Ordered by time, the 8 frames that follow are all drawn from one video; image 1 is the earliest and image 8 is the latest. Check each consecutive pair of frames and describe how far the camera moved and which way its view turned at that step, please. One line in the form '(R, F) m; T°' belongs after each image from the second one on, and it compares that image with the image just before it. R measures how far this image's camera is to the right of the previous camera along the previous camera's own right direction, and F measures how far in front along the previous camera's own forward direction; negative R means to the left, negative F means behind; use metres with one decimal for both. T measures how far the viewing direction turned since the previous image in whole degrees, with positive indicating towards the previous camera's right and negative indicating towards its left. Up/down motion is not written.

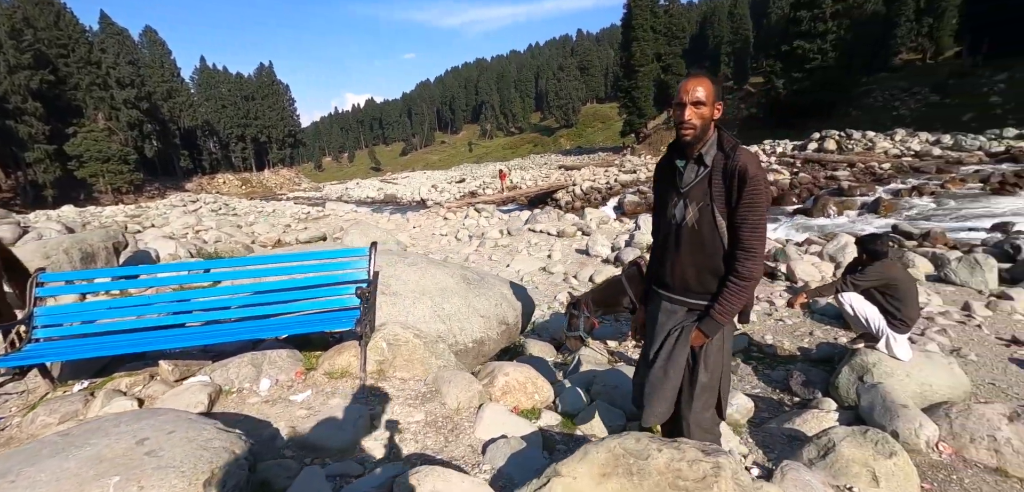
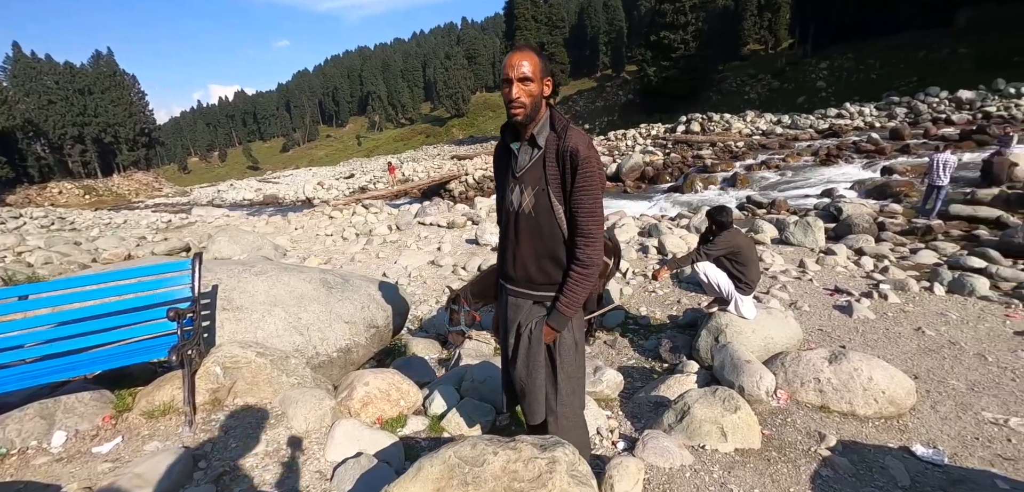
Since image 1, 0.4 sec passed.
(+0.3, +0.1) m; +12°
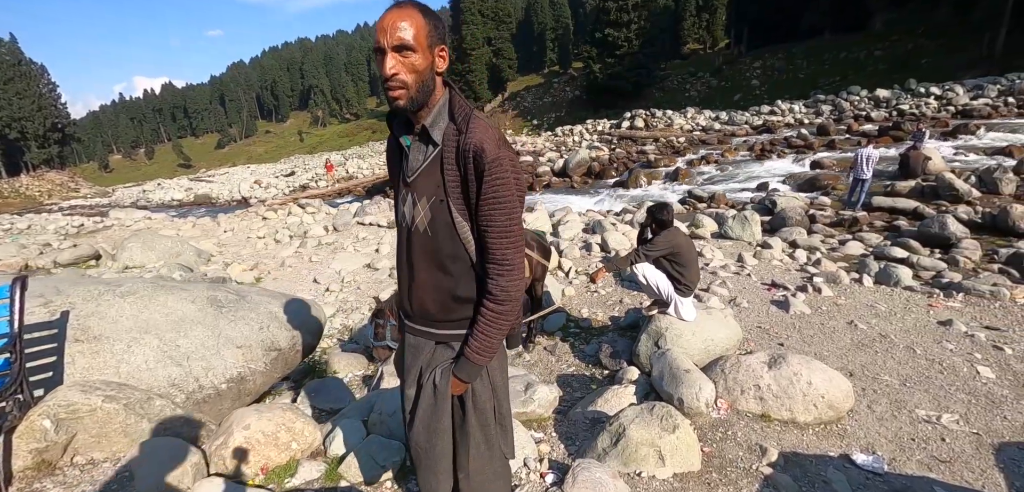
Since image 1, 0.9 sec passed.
(+0.2, +0.4) m; +6°
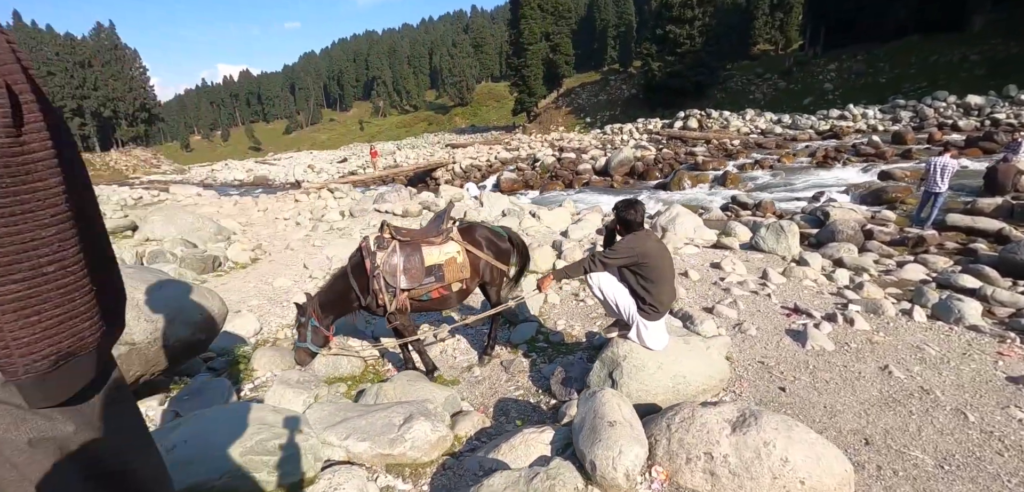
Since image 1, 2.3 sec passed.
(+0.9, +0.8) m; -6°
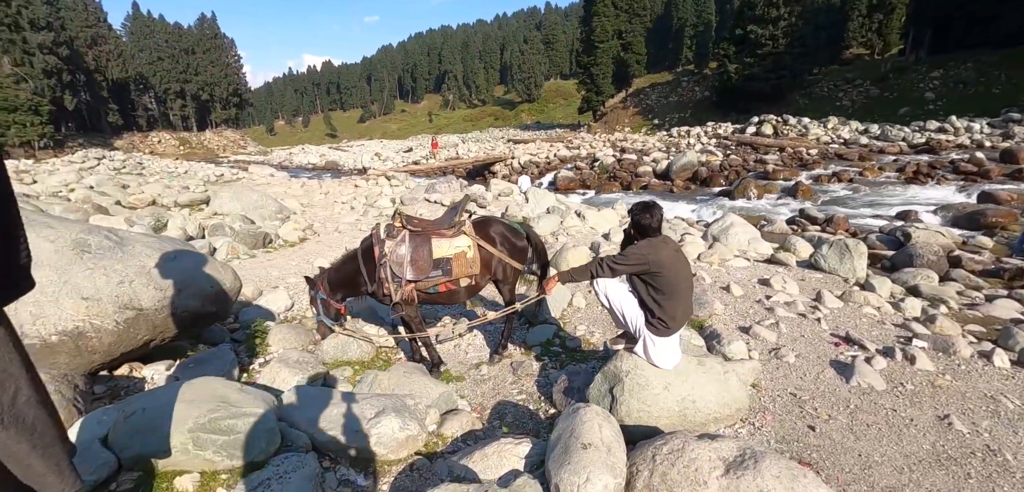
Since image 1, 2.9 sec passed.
(+0.4, +0.2) m; -7°
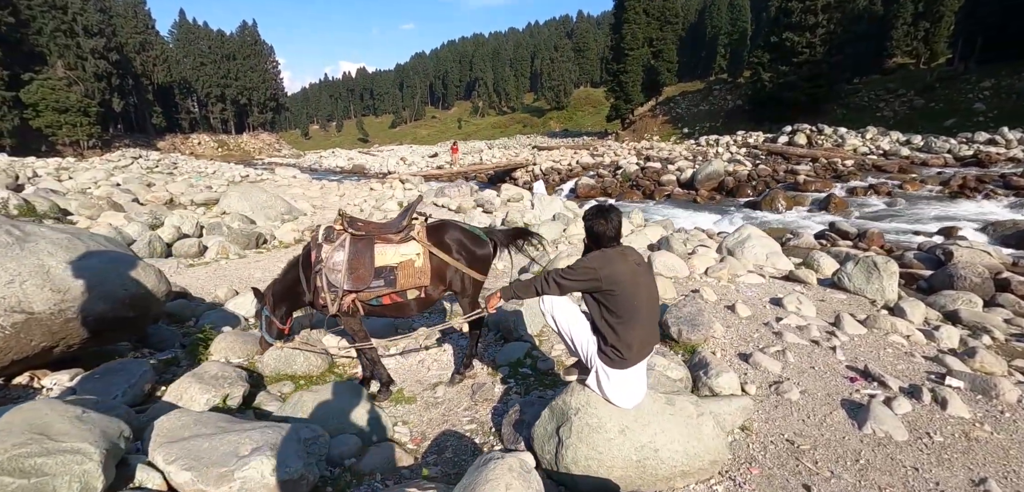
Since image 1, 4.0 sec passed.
(+0.5, +0.5) m; -3°
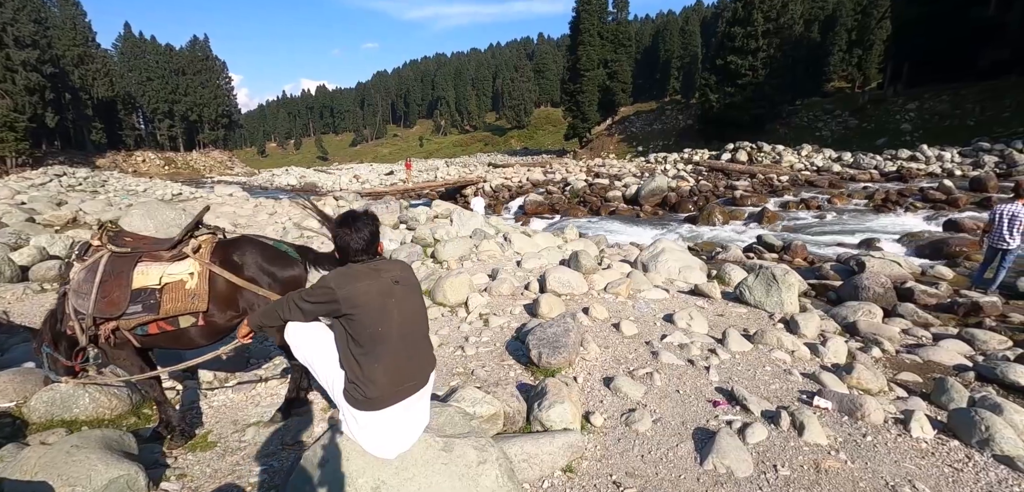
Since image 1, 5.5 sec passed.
(+1.0, +0.4) m; +4°
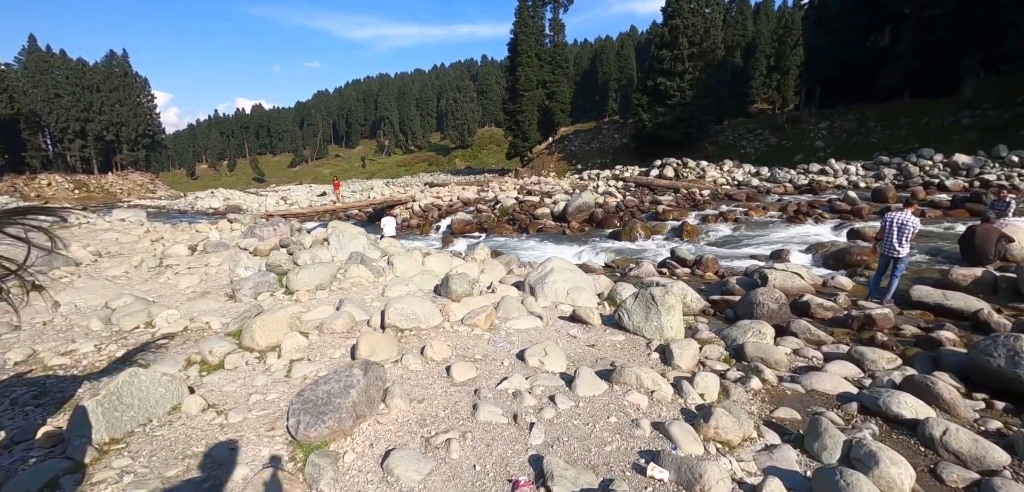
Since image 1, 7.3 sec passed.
(+1.3, +0.9) m; +6°
